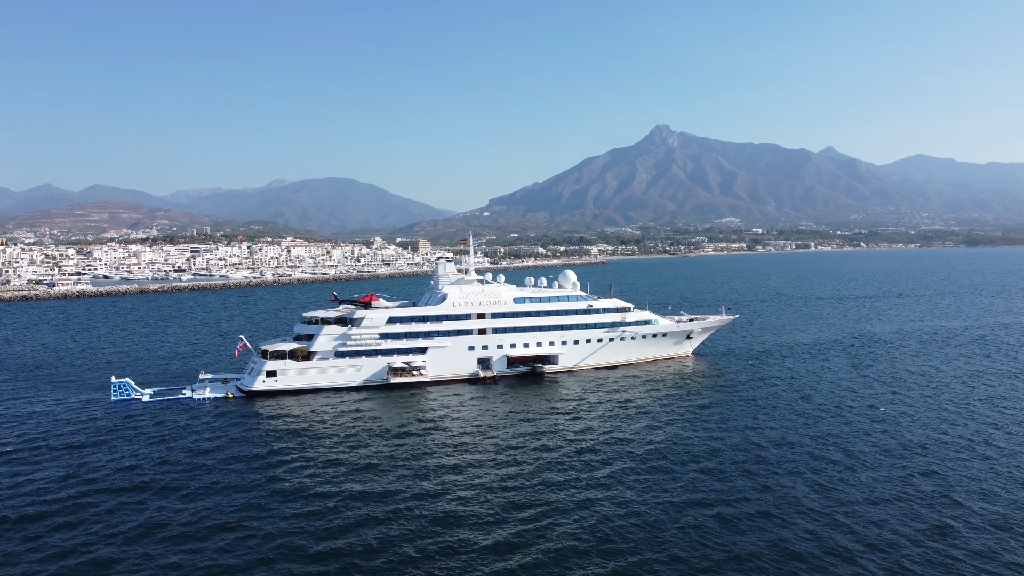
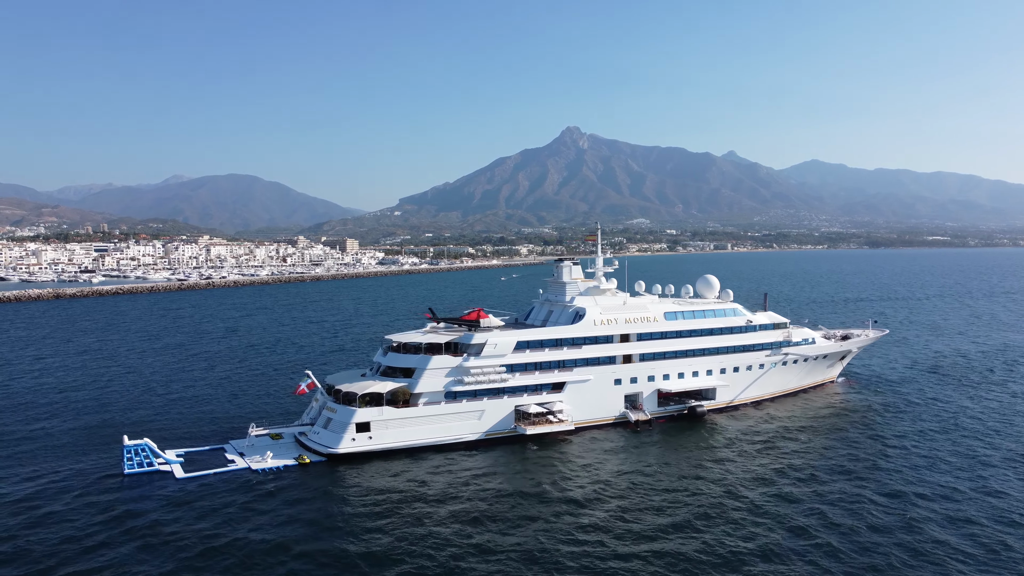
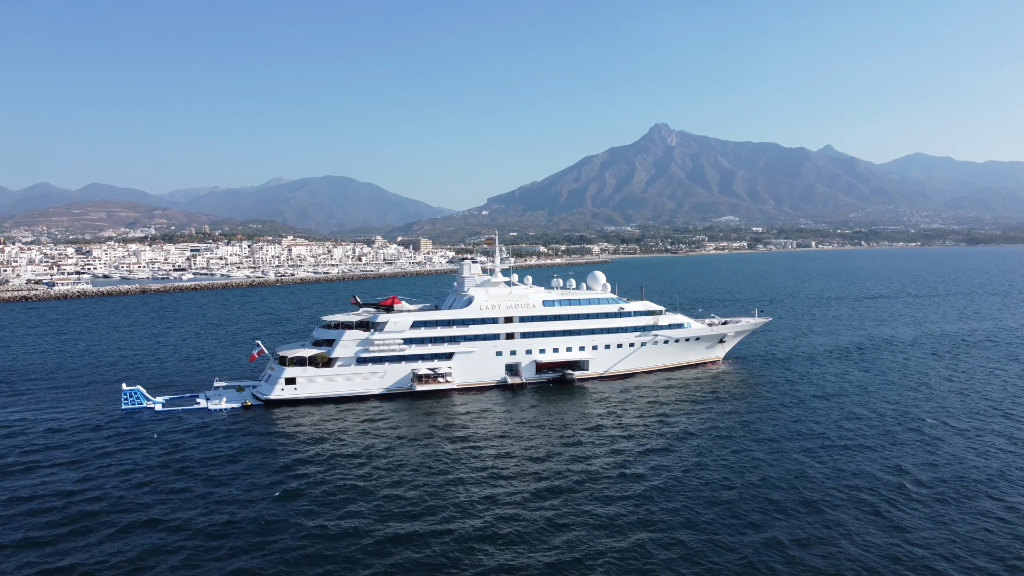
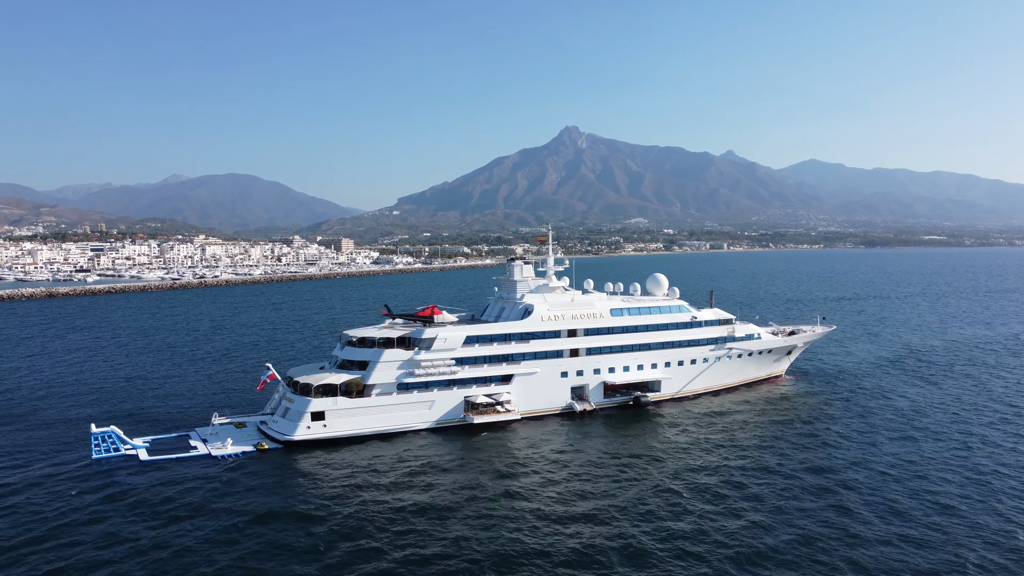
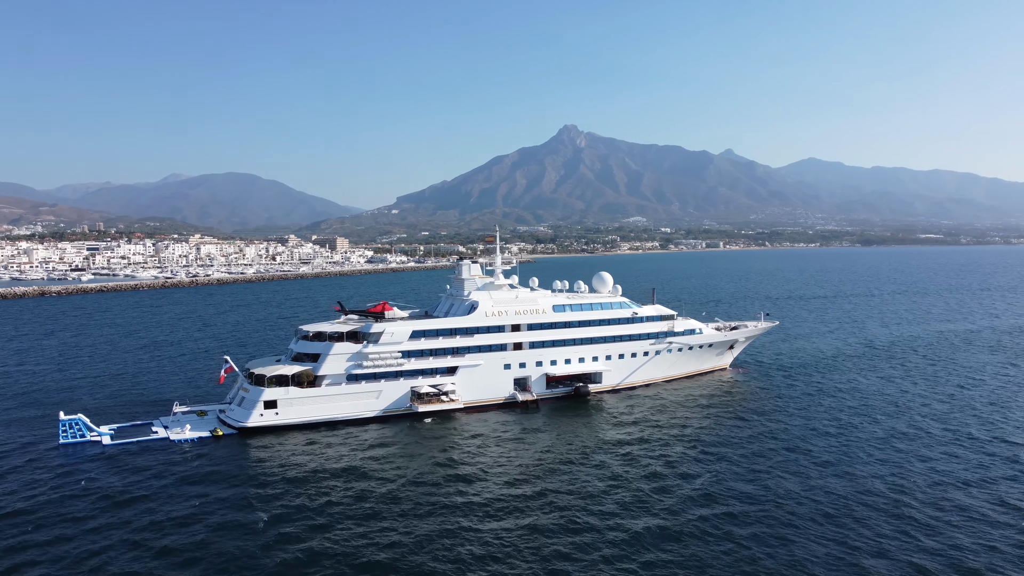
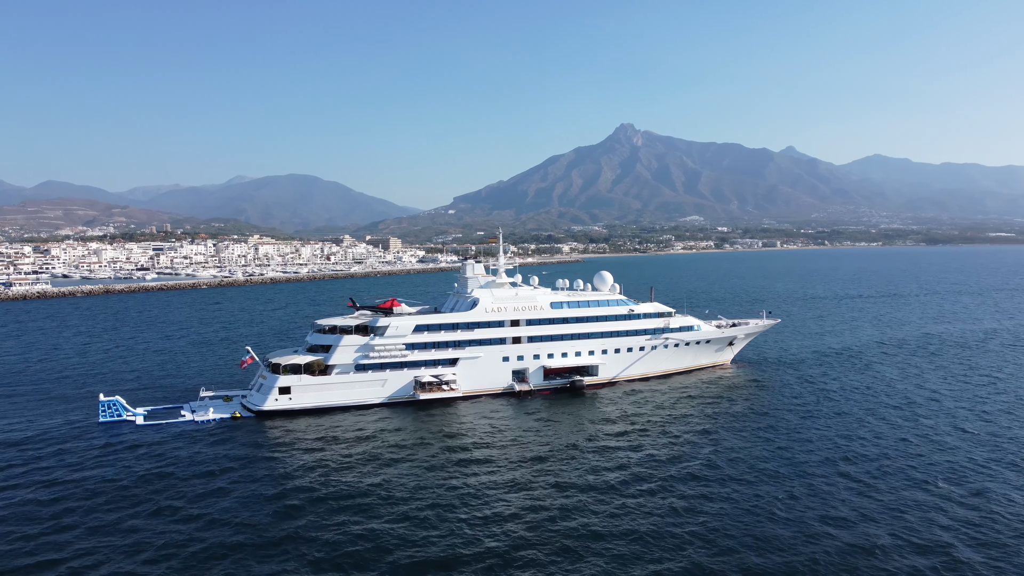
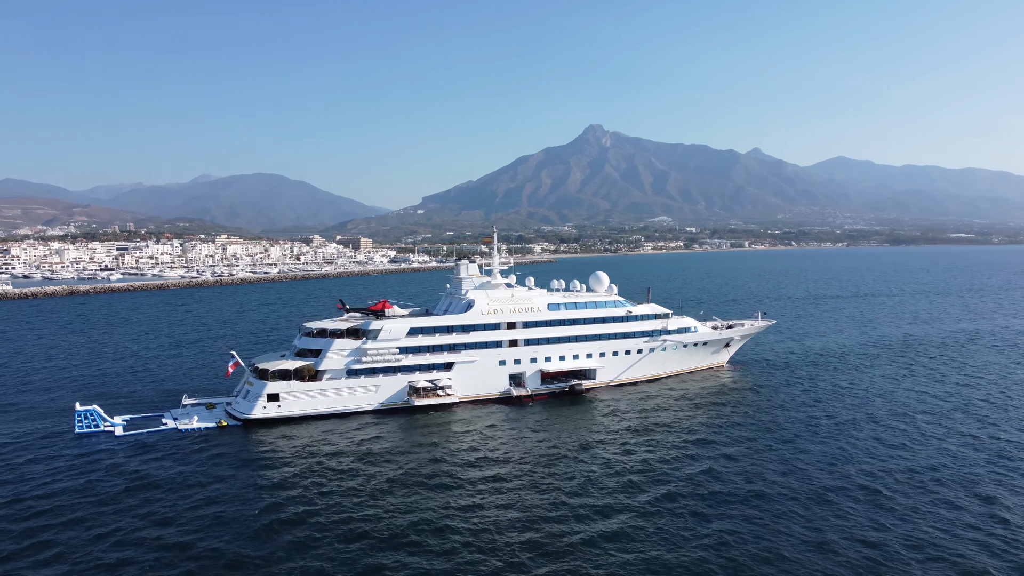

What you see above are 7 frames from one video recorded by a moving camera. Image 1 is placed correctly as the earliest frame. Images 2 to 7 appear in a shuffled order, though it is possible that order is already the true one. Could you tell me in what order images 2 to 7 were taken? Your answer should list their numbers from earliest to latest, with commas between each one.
3, 6, 7, 5, 4, 2
